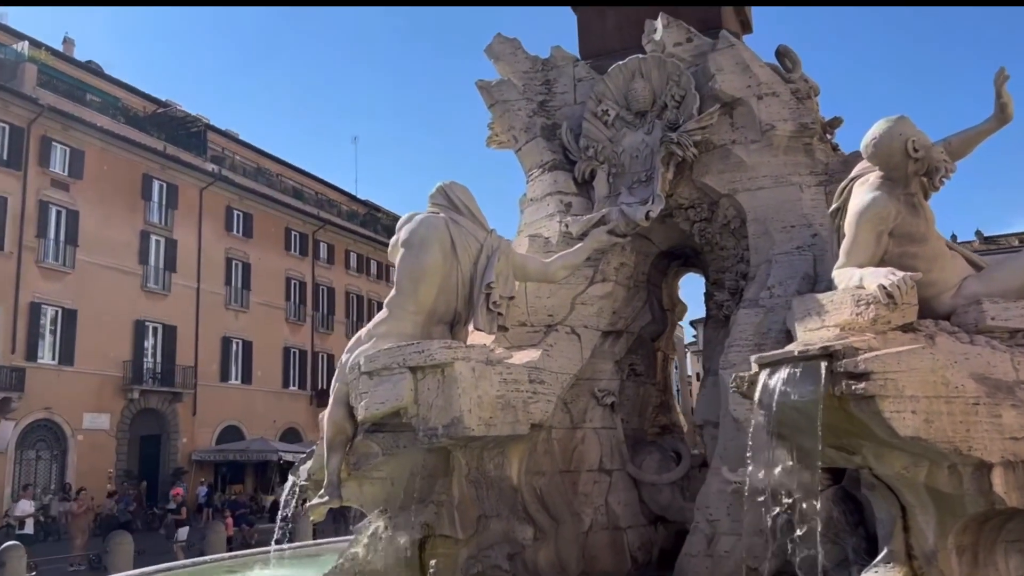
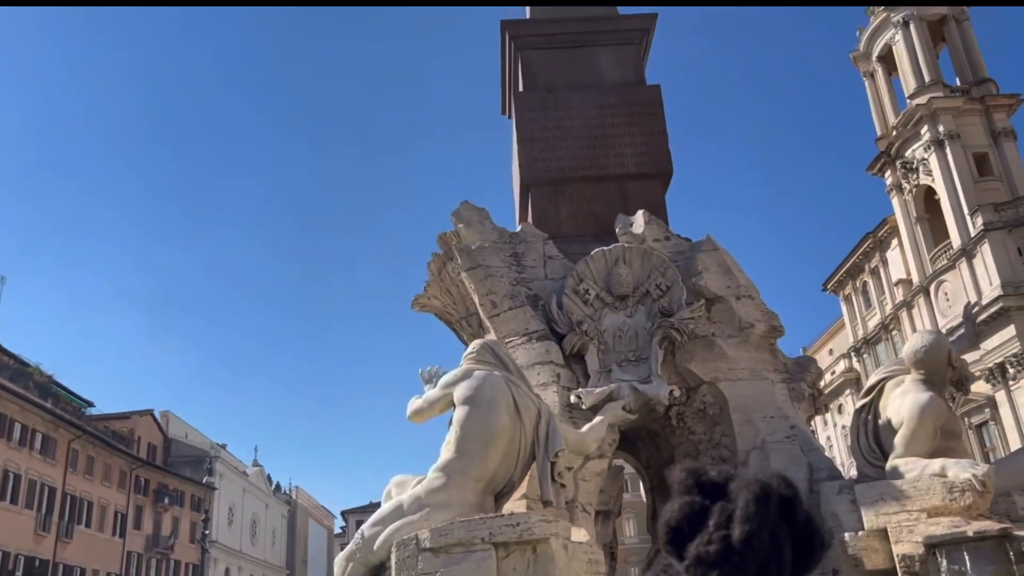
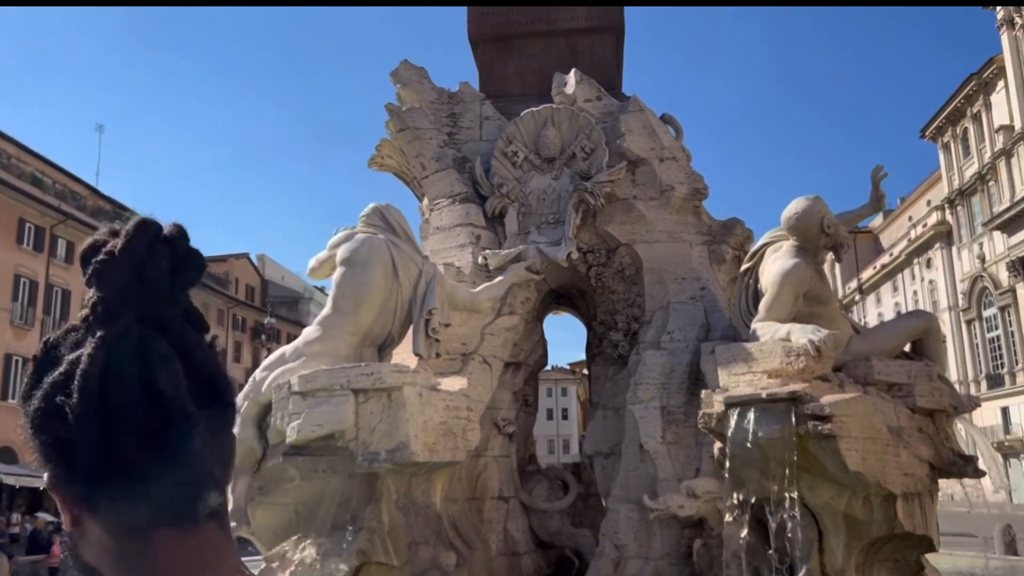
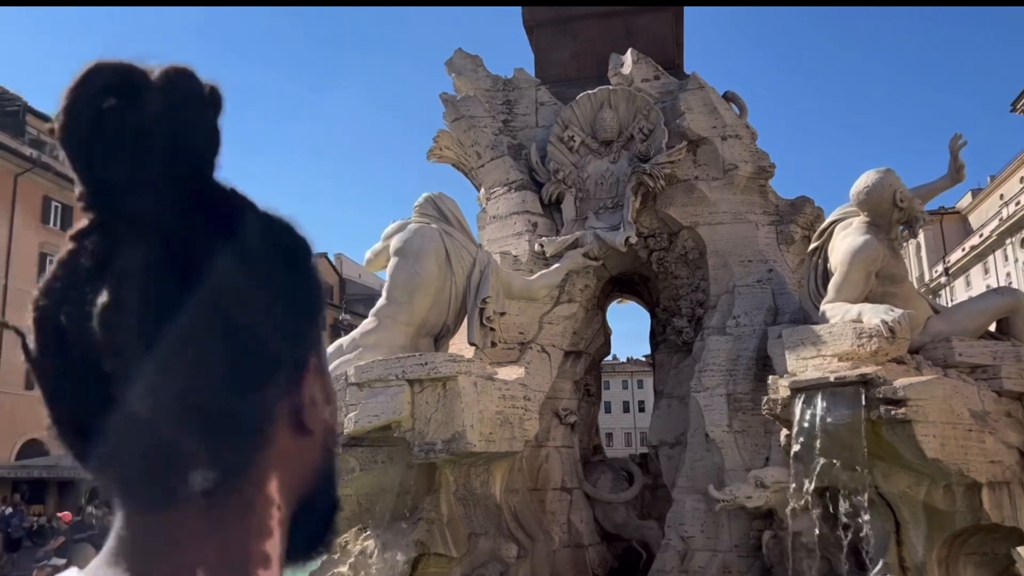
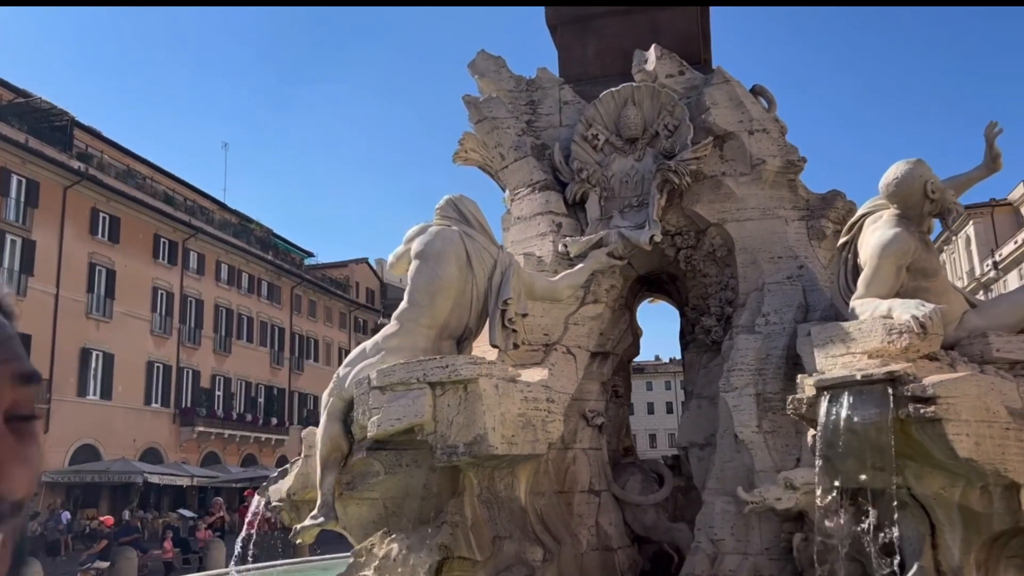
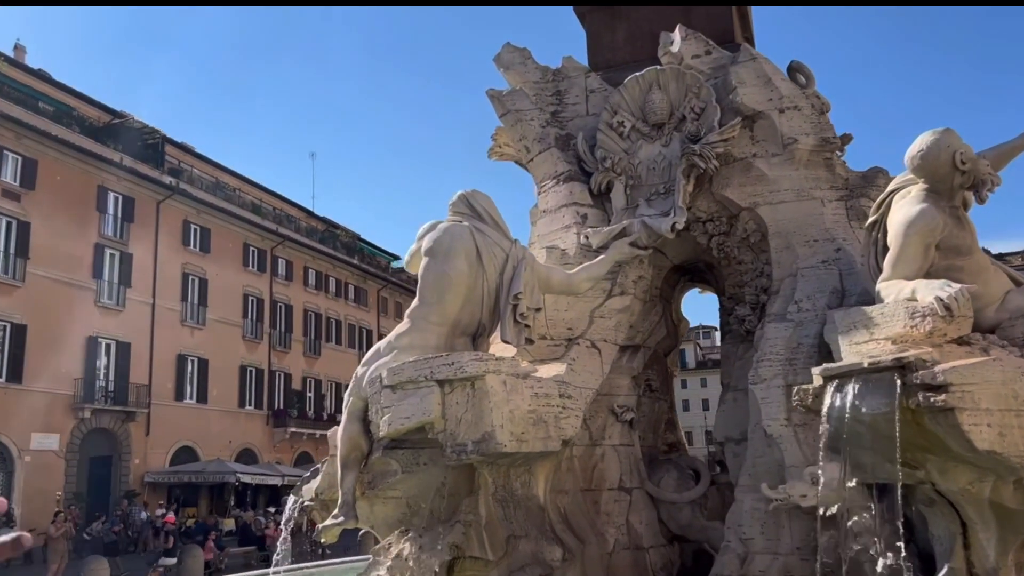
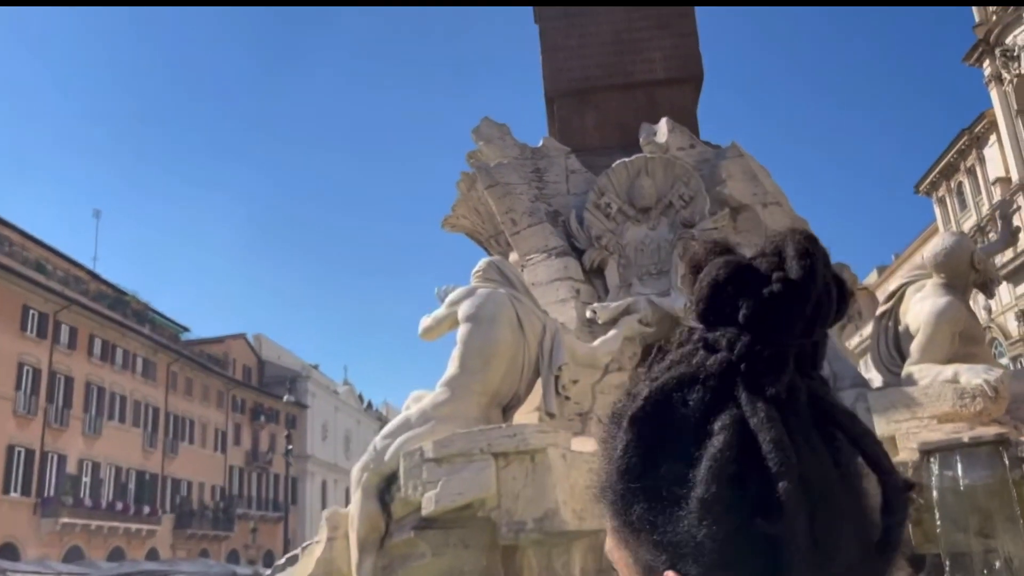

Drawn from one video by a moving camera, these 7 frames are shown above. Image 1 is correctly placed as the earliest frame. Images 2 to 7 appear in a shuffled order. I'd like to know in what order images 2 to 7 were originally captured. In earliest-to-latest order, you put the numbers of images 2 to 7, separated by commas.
6, 5, 4, 3, 7, 2
